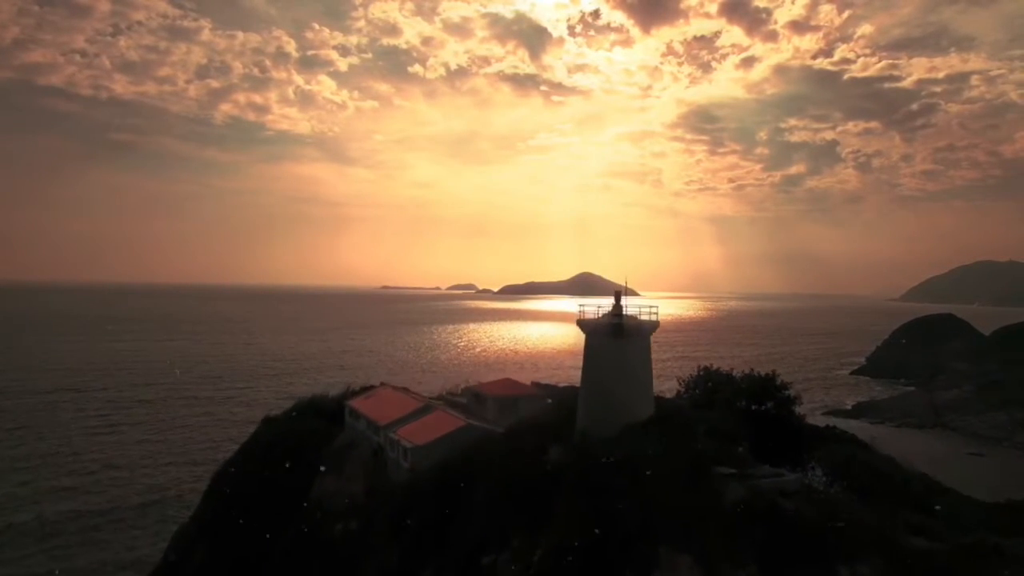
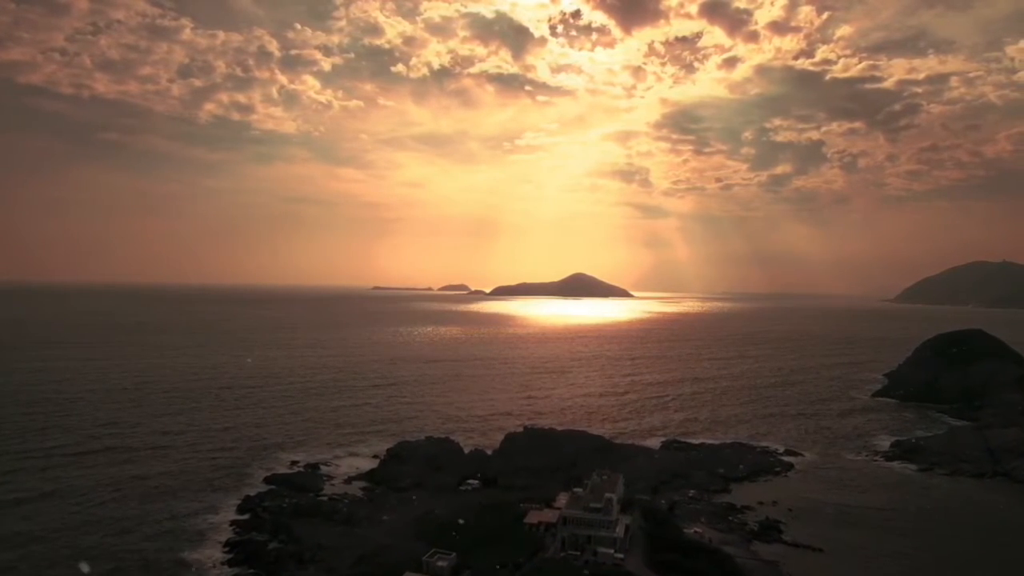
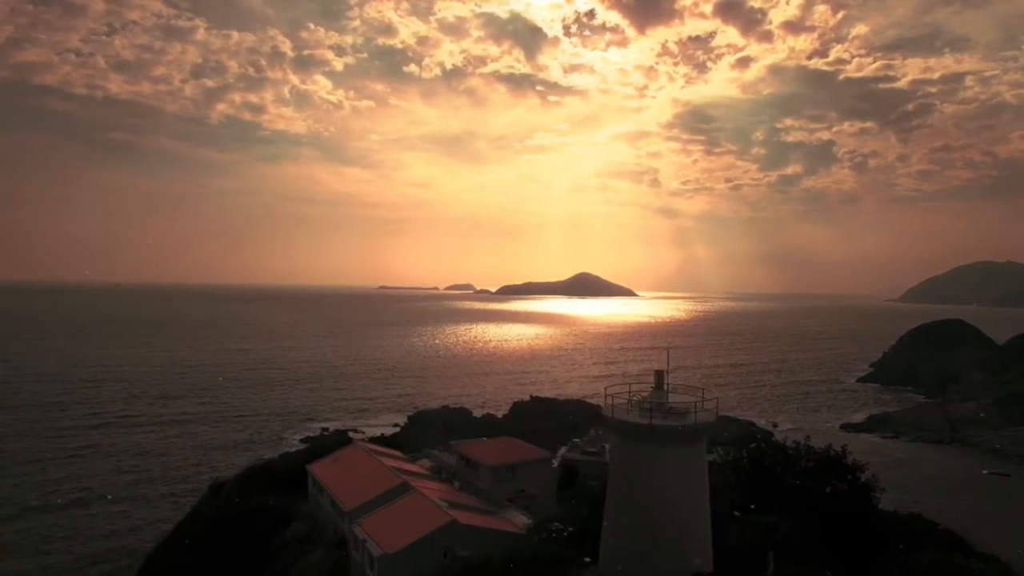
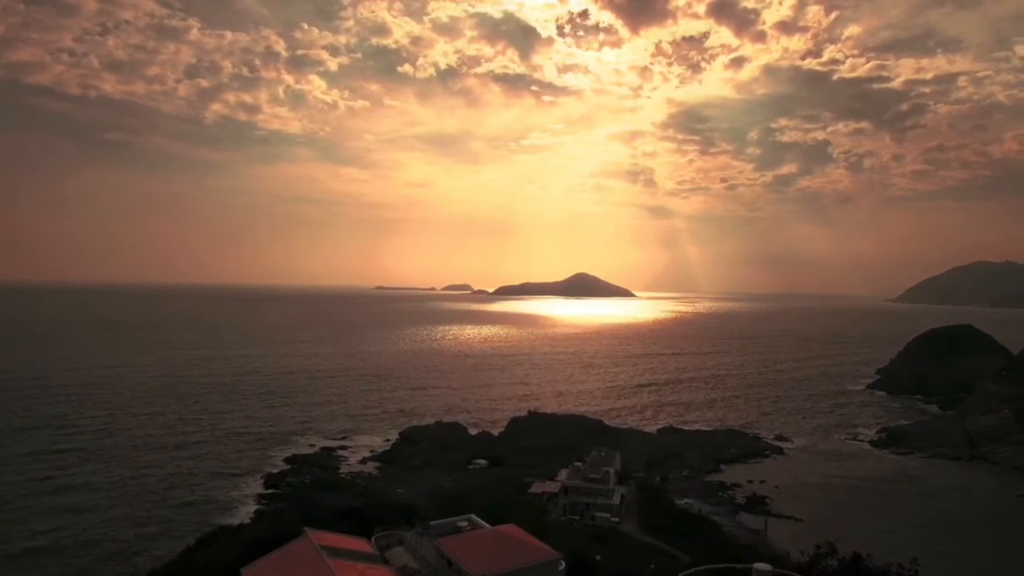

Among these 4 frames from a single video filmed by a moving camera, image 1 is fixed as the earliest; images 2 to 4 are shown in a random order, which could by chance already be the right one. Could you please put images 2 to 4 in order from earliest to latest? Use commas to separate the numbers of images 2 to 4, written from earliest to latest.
3, 4, 2
